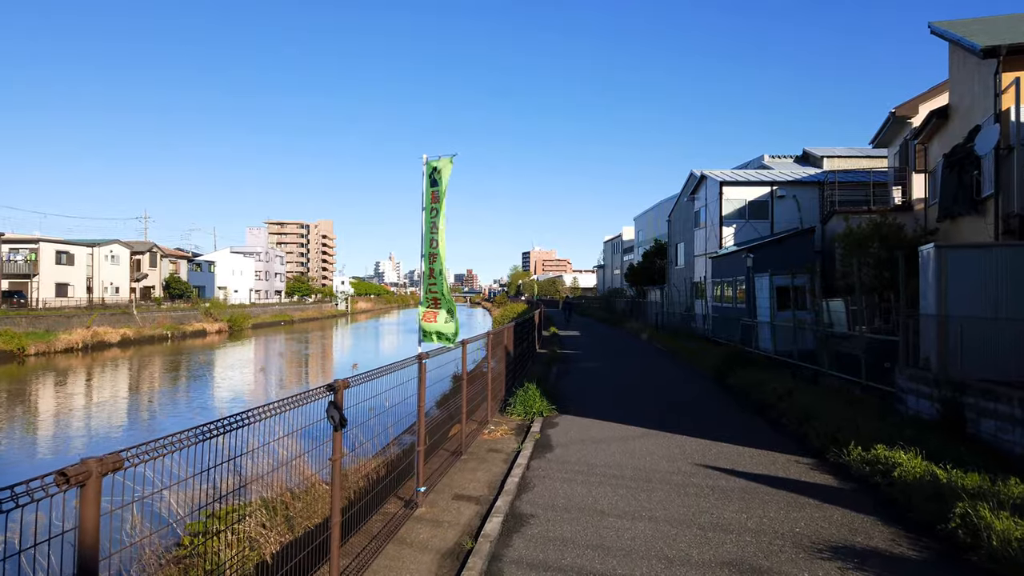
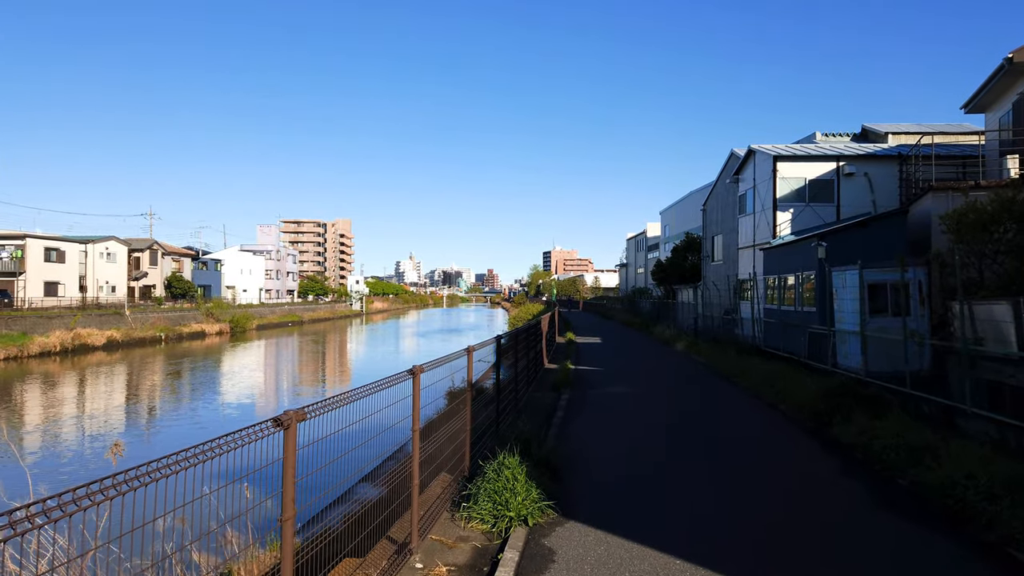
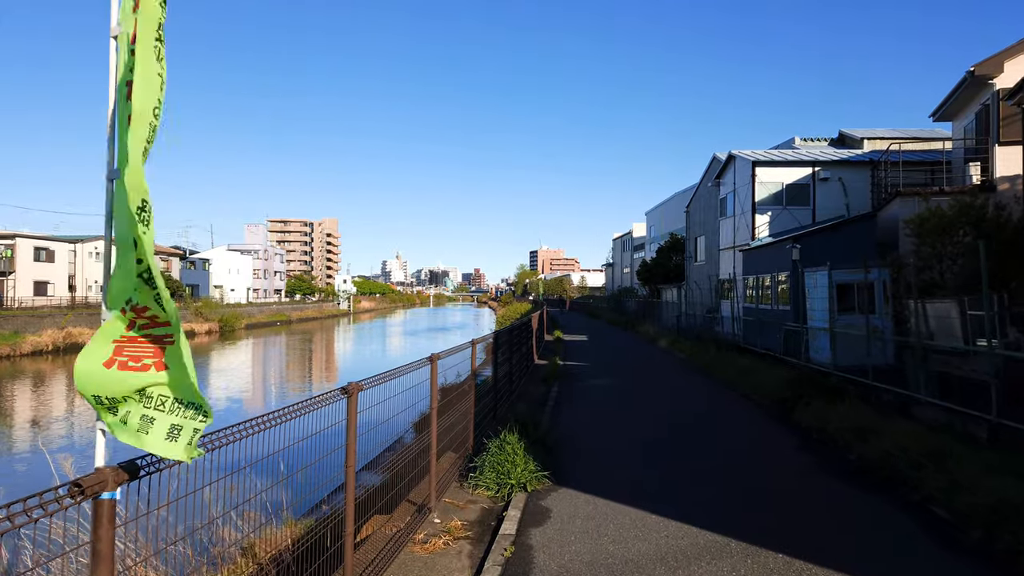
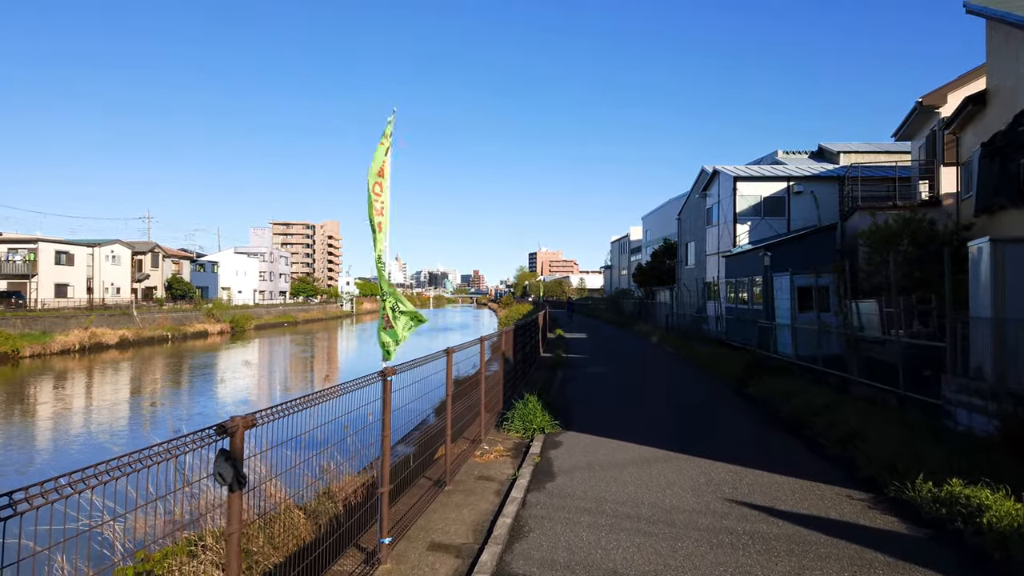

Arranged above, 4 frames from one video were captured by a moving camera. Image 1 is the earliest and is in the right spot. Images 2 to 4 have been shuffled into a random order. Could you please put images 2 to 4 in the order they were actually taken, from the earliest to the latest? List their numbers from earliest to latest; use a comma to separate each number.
4, 3, 2
